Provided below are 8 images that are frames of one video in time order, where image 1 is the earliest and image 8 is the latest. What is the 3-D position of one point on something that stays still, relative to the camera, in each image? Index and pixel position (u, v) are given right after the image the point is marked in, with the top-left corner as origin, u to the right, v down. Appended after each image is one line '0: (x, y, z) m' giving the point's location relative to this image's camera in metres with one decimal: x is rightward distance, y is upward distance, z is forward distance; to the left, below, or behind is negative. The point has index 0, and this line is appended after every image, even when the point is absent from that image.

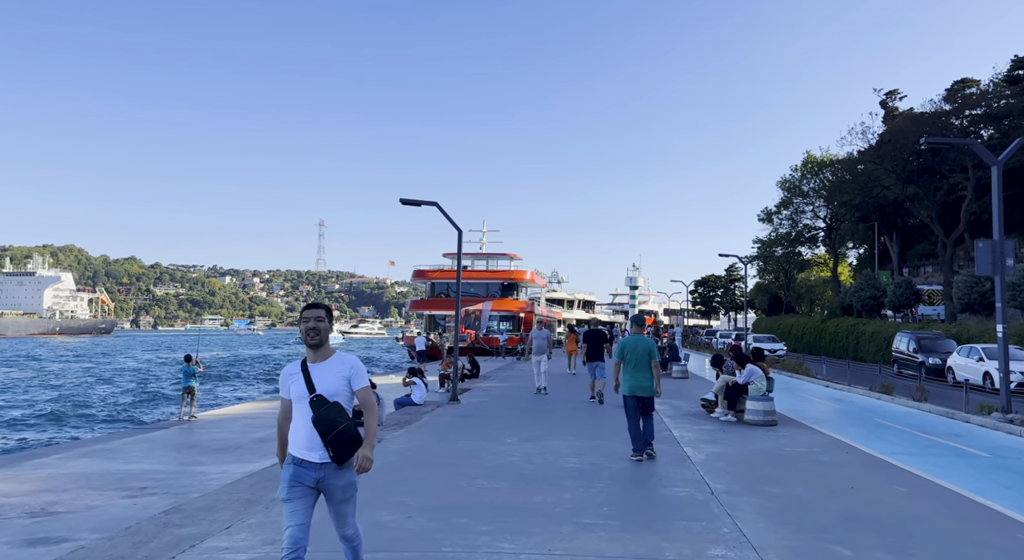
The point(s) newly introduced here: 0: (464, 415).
0: (-0.9, -2.6, +12.8) m
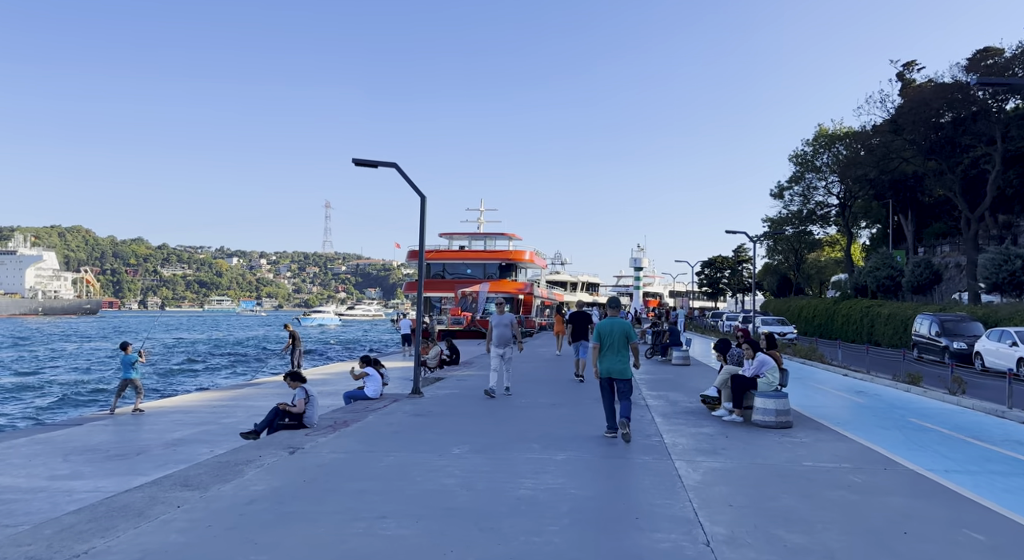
0: (-1.5, -2.1, +10.7) m
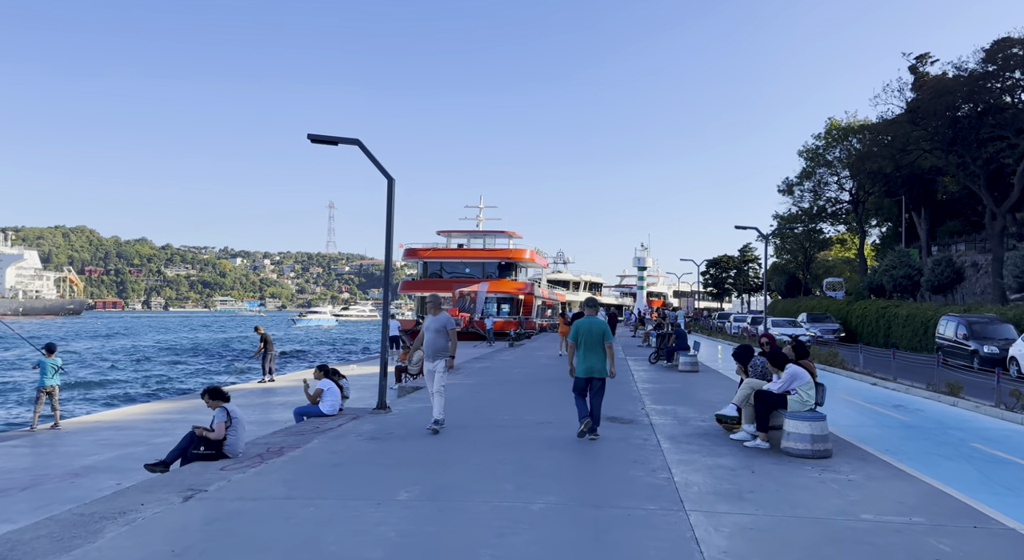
0: (-1.8, -2.1, +8.9) m
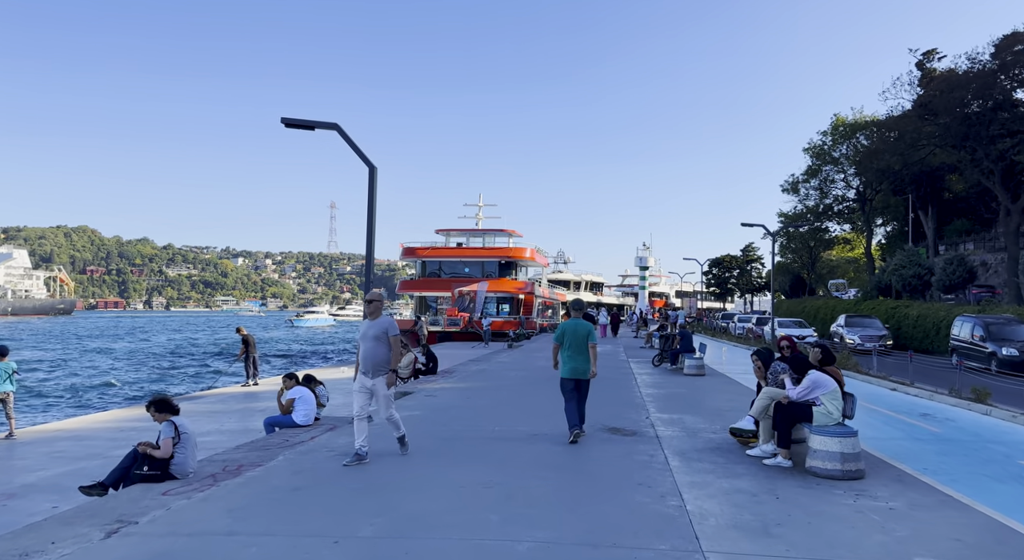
0: (-1.9, -2.0, +8.0) m
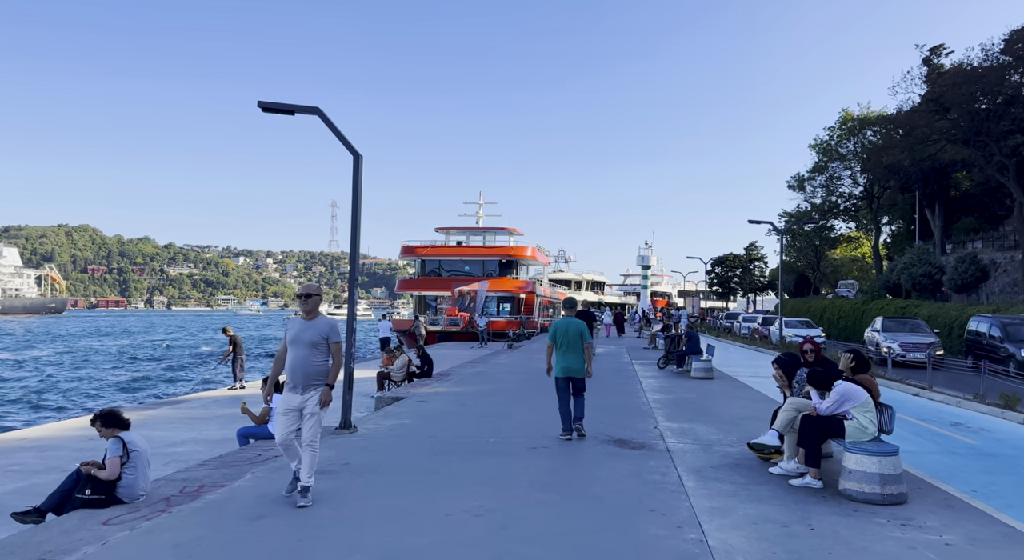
0: (-2.0, -2.0, +7.2) m
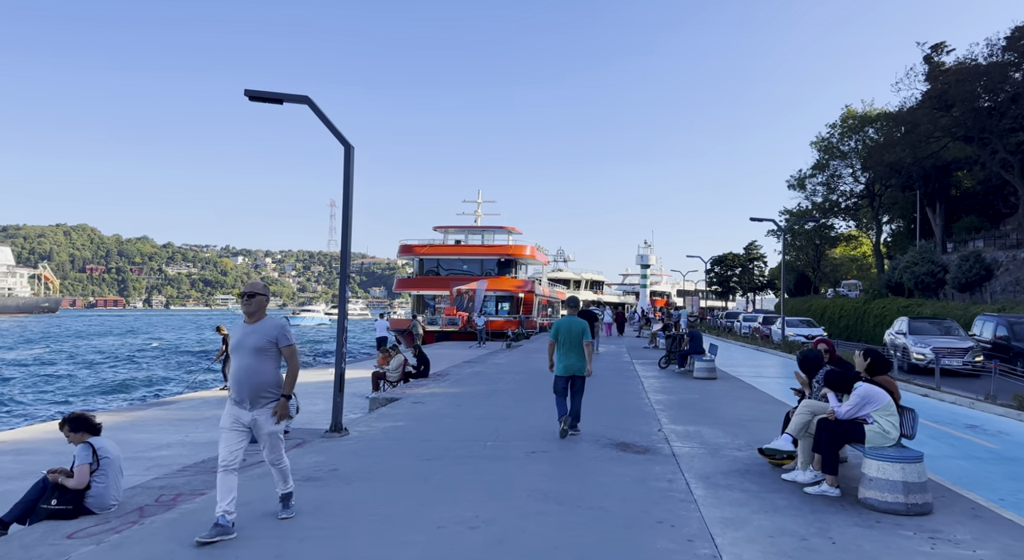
0: (-2.0, -2.0, +6.8) m
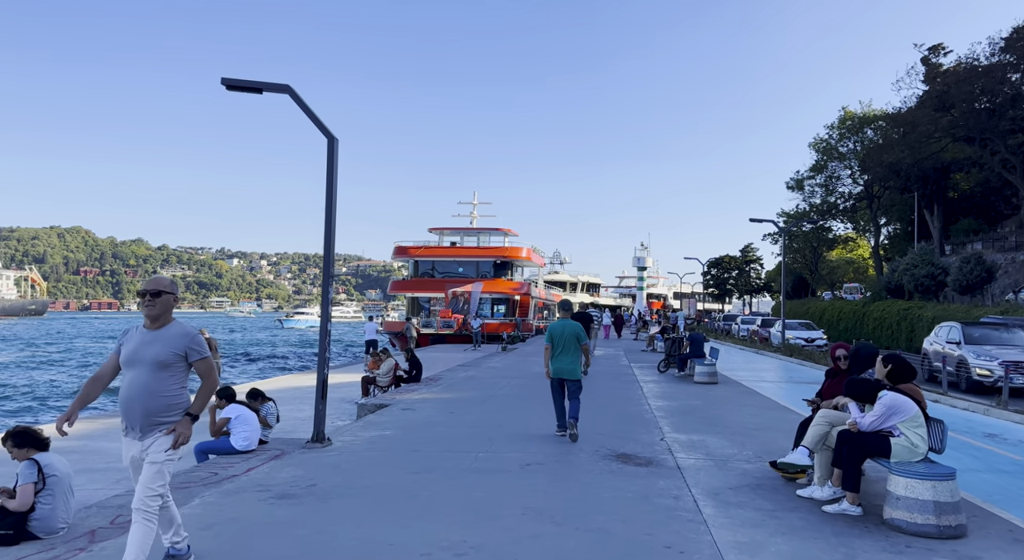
0: (-2.1, -2.0, +6.2) m
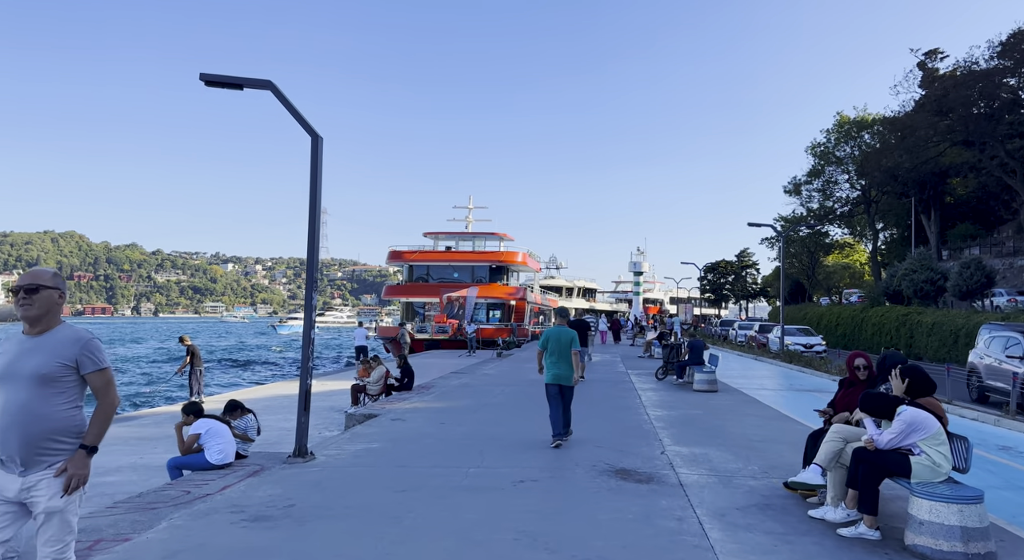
0: (-2.1, -2.0, +5.8) m
